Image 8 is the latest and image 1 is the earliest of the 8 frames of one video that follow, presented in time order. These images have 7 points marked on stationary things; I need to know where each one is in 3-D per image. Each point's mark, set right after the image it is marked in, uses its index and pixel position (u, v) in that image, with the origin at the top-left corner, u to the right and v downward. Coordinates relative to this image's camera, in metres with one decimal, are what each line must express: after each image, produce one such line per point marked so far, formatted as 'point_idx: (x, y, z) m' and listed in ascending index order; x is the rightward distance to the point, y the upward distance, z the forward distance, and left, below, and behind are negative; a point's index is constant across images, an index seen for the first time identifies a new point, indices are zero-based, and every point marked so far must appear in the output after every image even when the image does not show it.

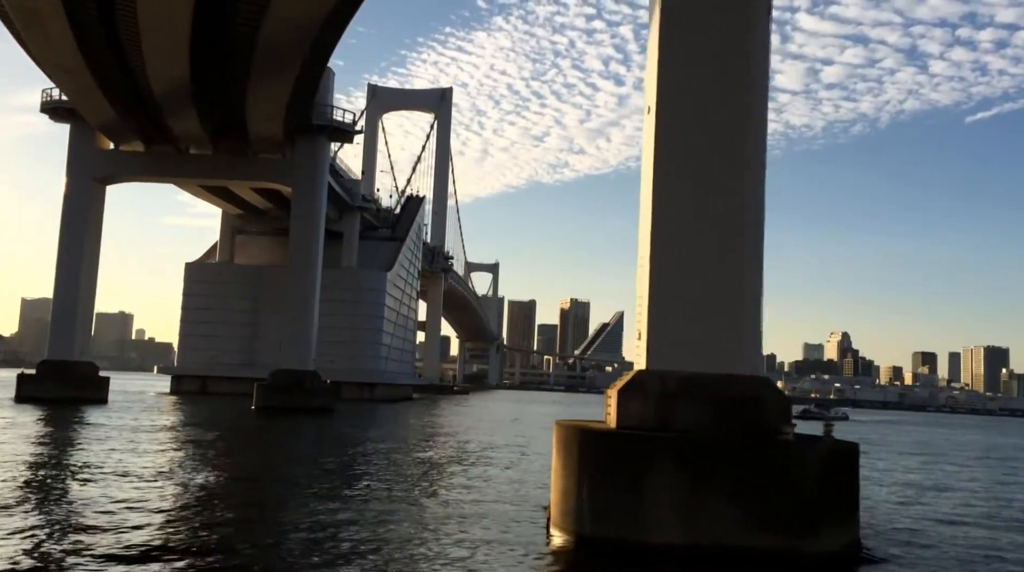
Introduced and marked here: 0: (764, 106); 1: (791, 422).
0: (+2.1, +1.5, +8.3) m
1: (+2.2, -1.1, +7.8) m
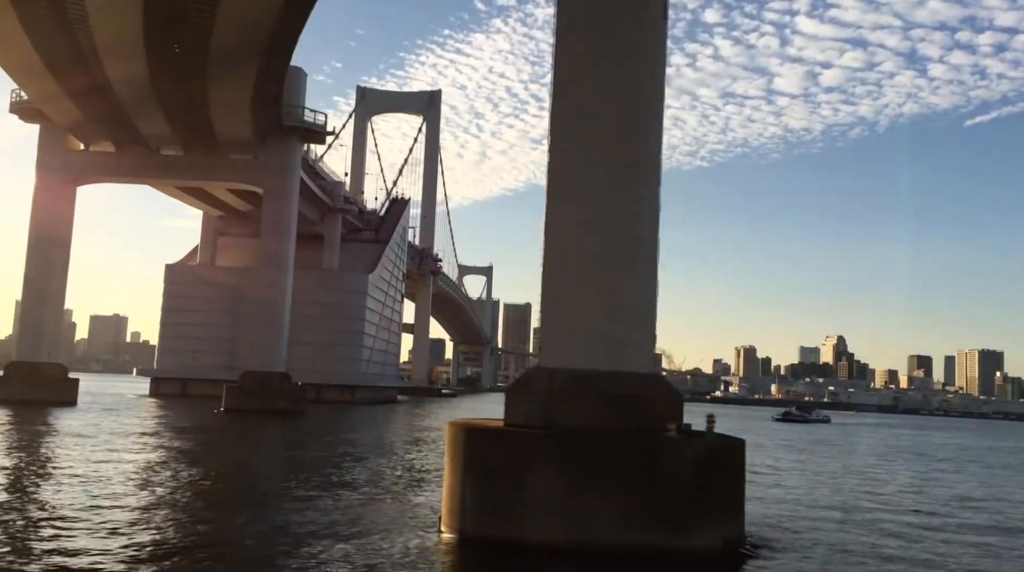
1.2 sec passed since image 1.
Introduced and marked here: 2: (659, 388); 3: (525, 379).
0: (+1.2, +1.5, +8.3) m
1: (+1.3, -1.1, +7.7) m
2: (+1.2, -0.8, +7.7) m
3: (+0.1, -0.7, +7.7) m
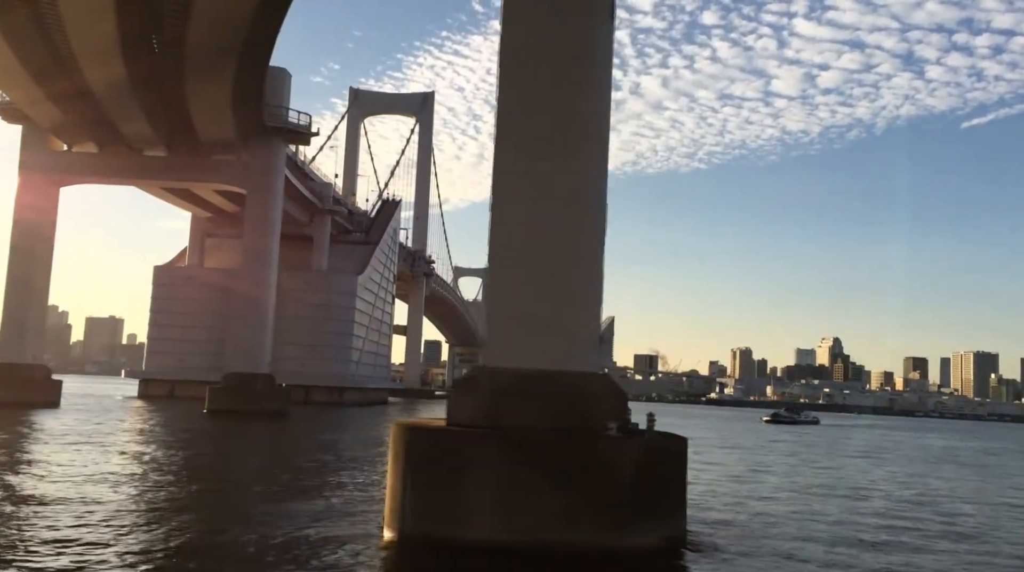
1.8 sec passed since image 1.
0: (+0.8, +1.5, +8.2) m
1: (+0.9, -1.1, +7.7) m
2: (+0.7, -0.8, +7.7) m
3: (-0.4, -0.7, +7.6) m
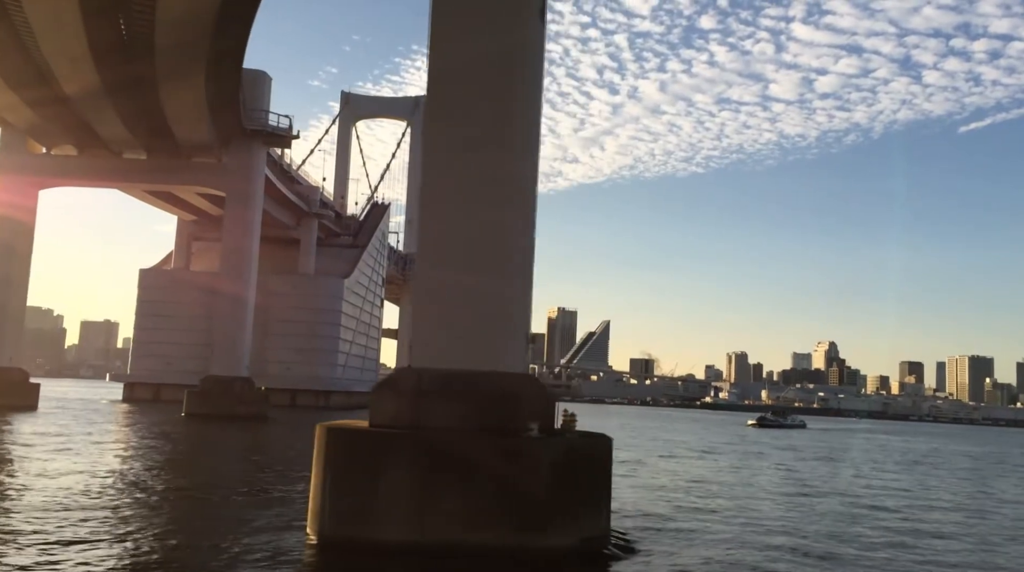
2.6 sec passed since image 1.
0: (+0.2, +1.5, +8.2) m
1: (+0.3, -1.1, +7.6) m
2: (+0.1, -0.8, +7.6) m
3: (-0.9, -0.7, +7.6) m
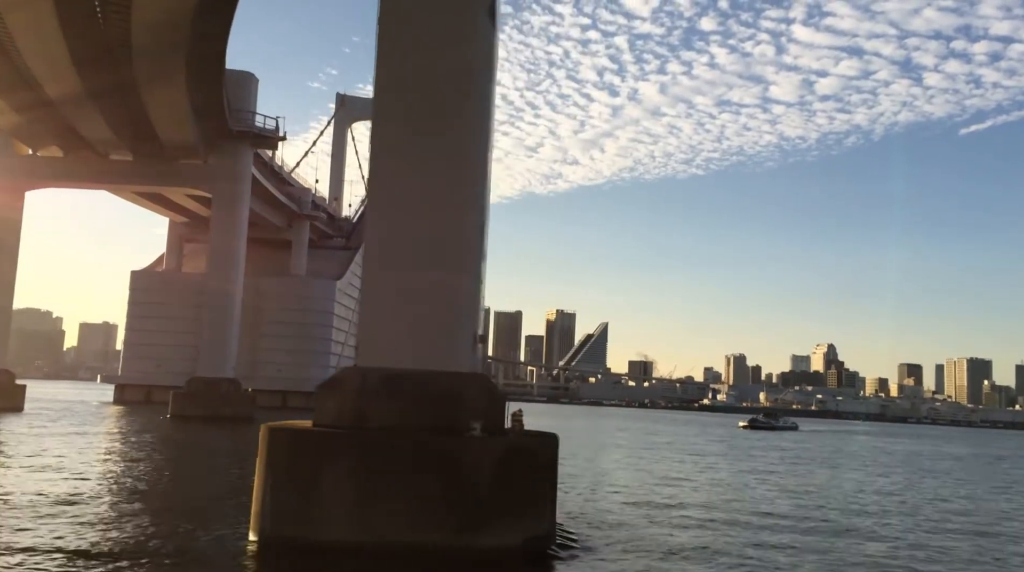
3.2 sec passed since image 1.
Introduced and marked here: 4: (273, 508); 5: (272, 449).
0: (-0.2, +1.5, +8.1) m
1: (-0.1, -1.1, +7.6) m
2: (-0.3, -0.8, +7.5) m
3: (-1.4, -0.7, +7.5) m
4: (-1.8, -1.7, +7.2) m
5: (-1.8, -1.2, +7.2) m
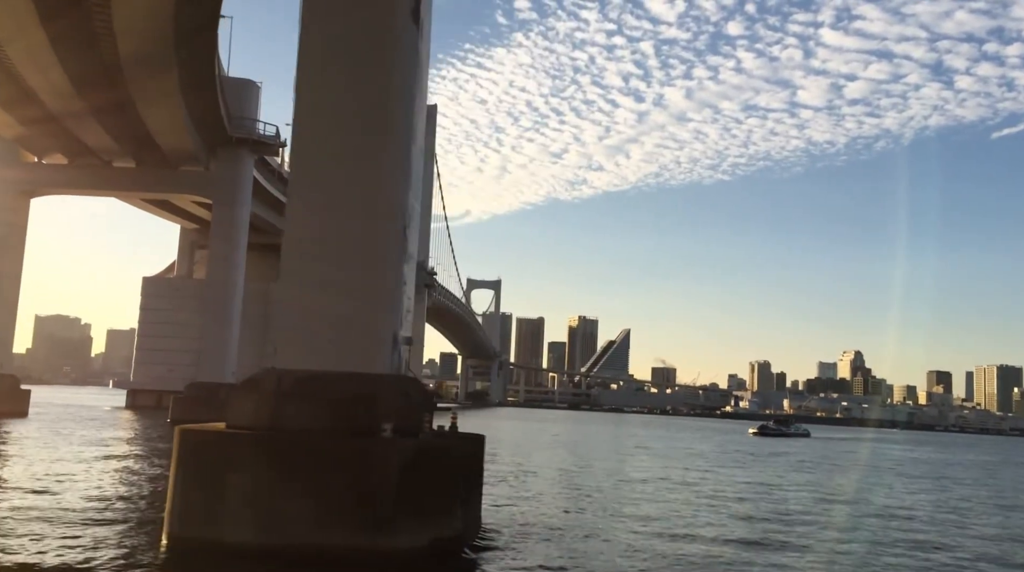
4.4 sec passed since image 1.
0: (-0.9, +1.5, +8.1) m
1: (-0.8, -1.1, +7.5) m
2: (-0.9, -0.8, +7.5) m
3: (-2.0, -0.7, +7.5) m
4: (-2.4, -1.7, +7.2) m
5: (-2.4, -1.2, +7.2) m
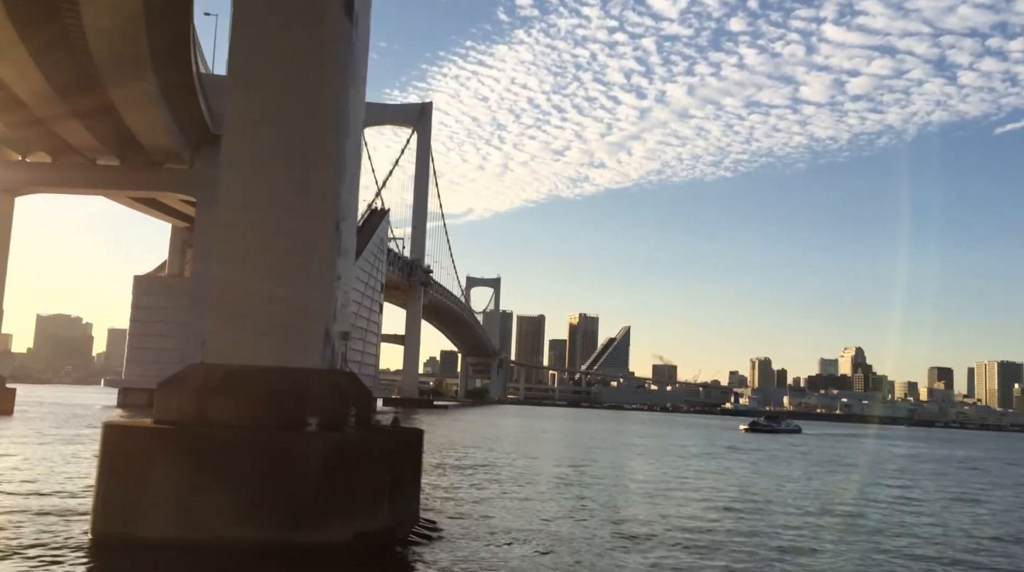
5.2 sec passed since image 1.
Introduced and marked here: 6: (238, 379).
0: (-1.4, +1.6, +8.0) m
1: (-1.3, -1.0, +7.5) m
2: (-1.5, -0.7, +7.4) m
3: (-2.6, -0.7, +7.5) m
4: (-3.0, -1.6, +7.1) m
5: (-3.0, -1.2, +7.2) m
6: (-2.1, -0.7, +7.3) m
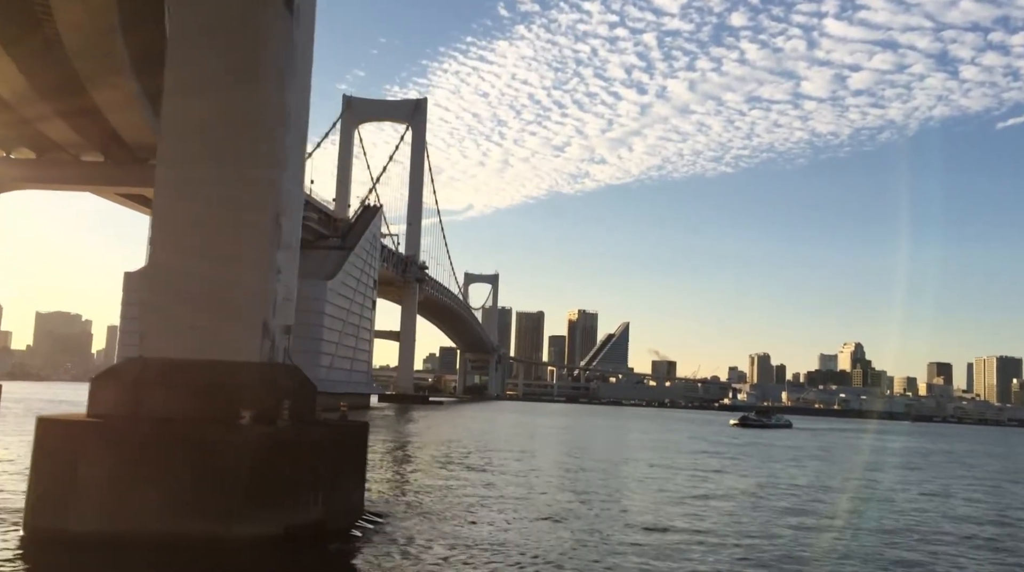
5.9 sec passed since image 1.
0: (-1.9, +1.6, +8.0) m
1: (-1.8, -1.0, +7.5) m
2: (-2.0, -0.7, +7.4) m
3: (-3.1, -0.6, +7.5) m
4: (-3.5, -1.6, +7.1) m
5: (-3.5, -1.1, +7.2) m
6: (-2.6, -0.7, +7.3) m
